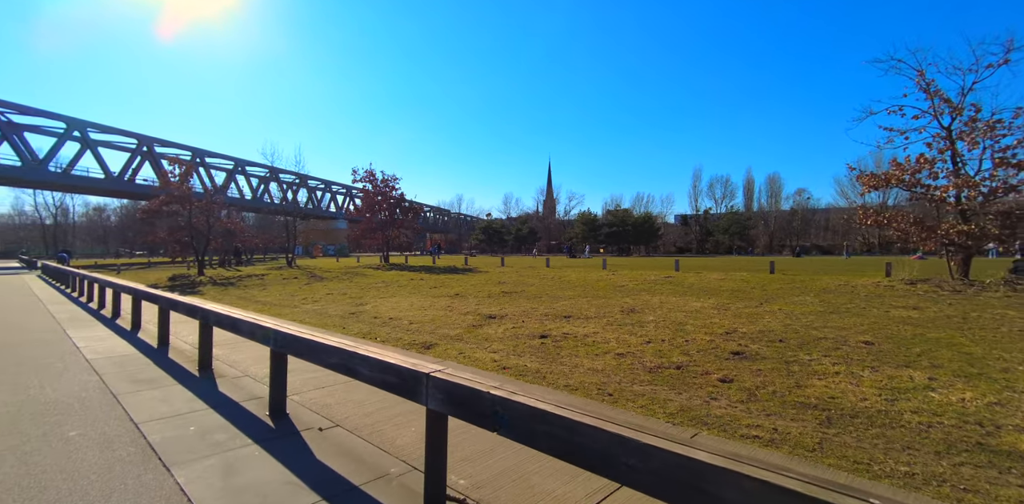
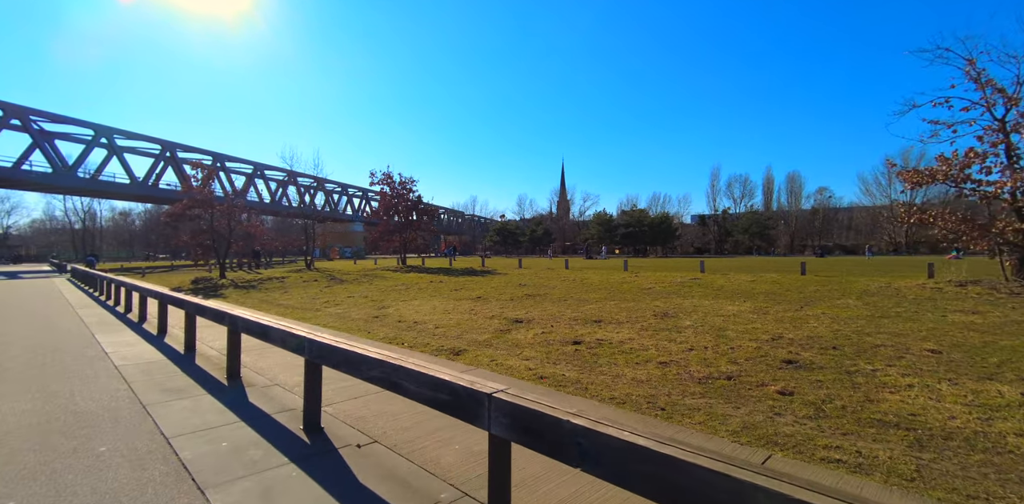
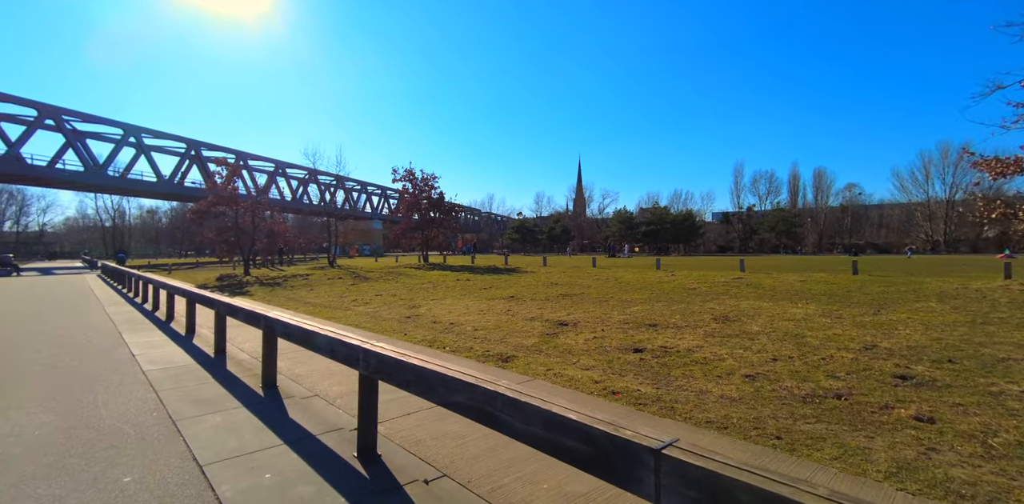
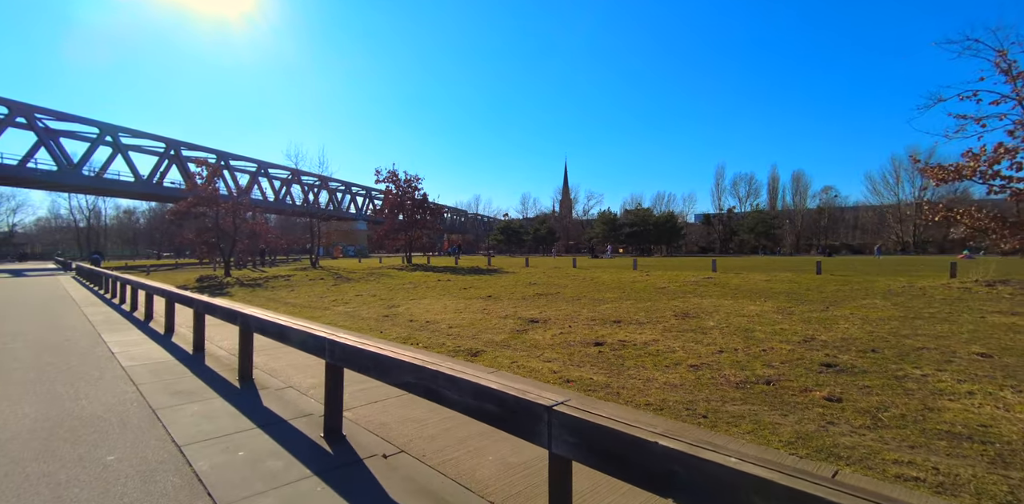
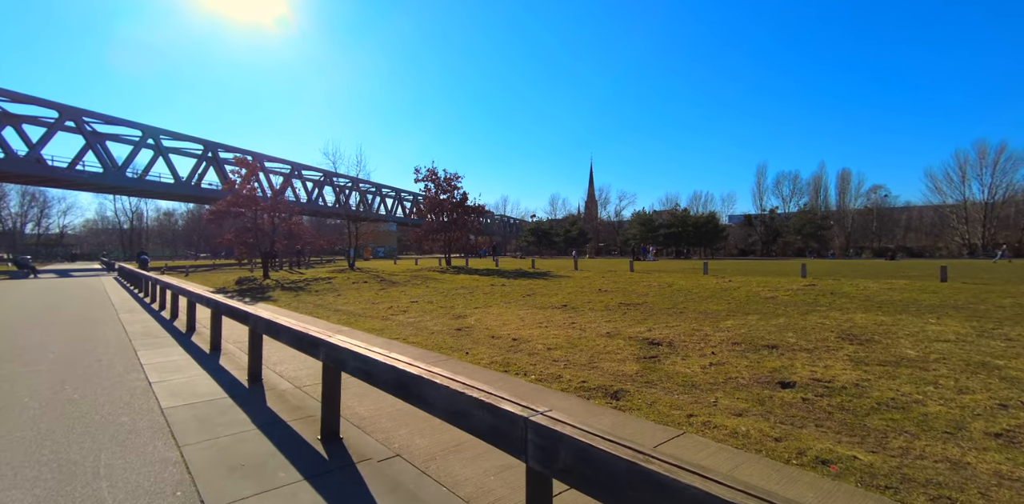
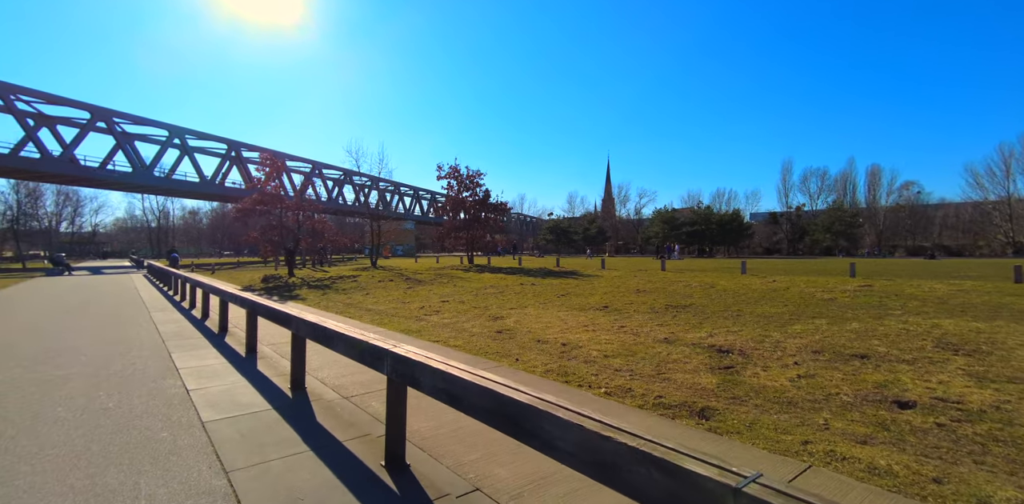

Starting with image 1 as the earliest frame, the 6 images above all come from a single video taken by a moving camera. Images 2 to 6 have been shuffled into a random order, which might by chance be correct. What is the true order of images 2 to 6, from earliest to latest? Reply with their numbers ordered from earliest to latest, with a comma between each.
2, 4, 3, 5, 6
